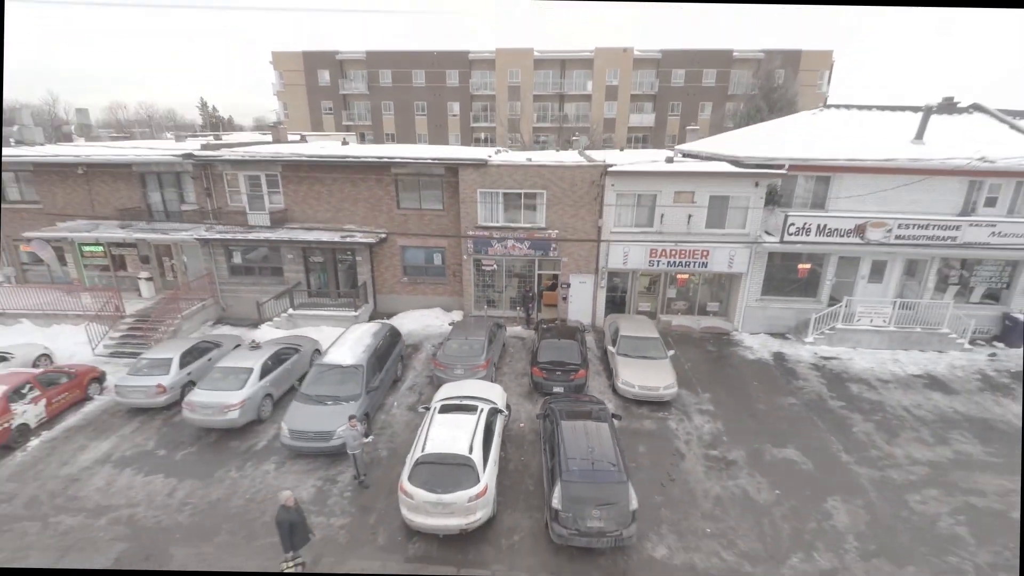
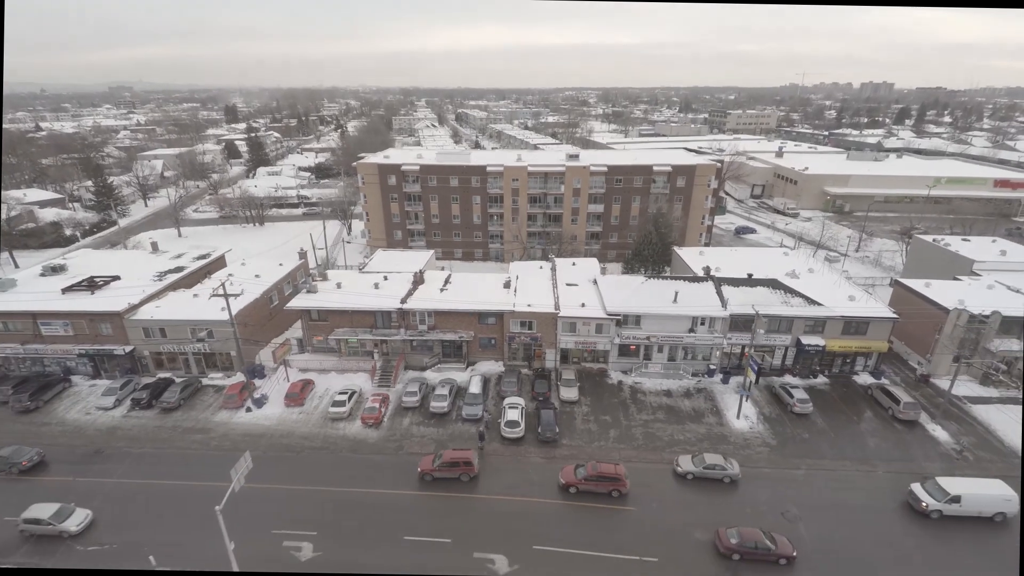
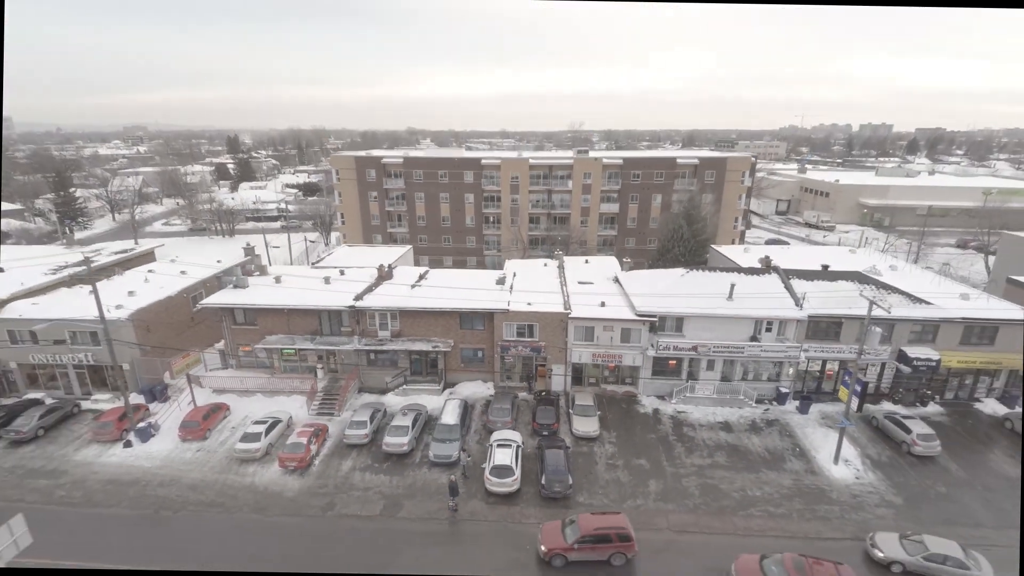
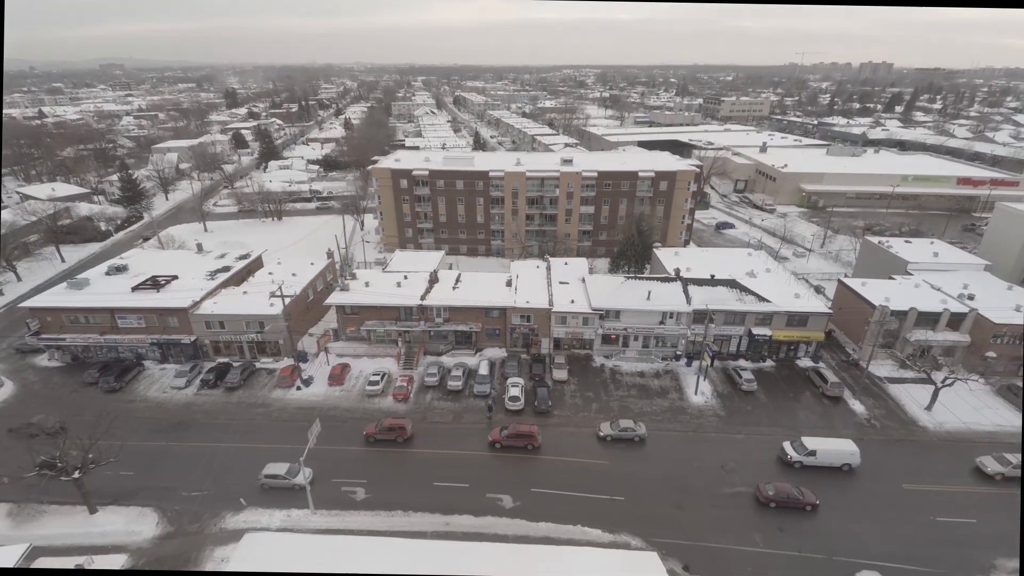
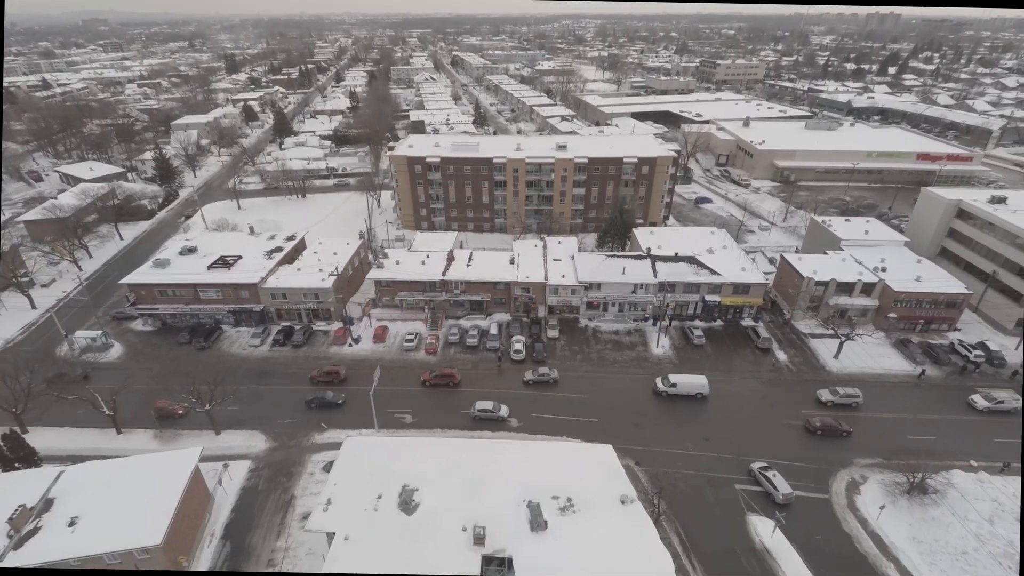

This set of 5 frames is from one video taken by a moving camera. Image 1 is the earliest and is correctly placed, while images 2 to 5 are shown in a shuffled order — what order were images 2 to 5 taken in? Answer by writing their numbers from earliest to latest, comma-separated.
3, 2, 4, 5
